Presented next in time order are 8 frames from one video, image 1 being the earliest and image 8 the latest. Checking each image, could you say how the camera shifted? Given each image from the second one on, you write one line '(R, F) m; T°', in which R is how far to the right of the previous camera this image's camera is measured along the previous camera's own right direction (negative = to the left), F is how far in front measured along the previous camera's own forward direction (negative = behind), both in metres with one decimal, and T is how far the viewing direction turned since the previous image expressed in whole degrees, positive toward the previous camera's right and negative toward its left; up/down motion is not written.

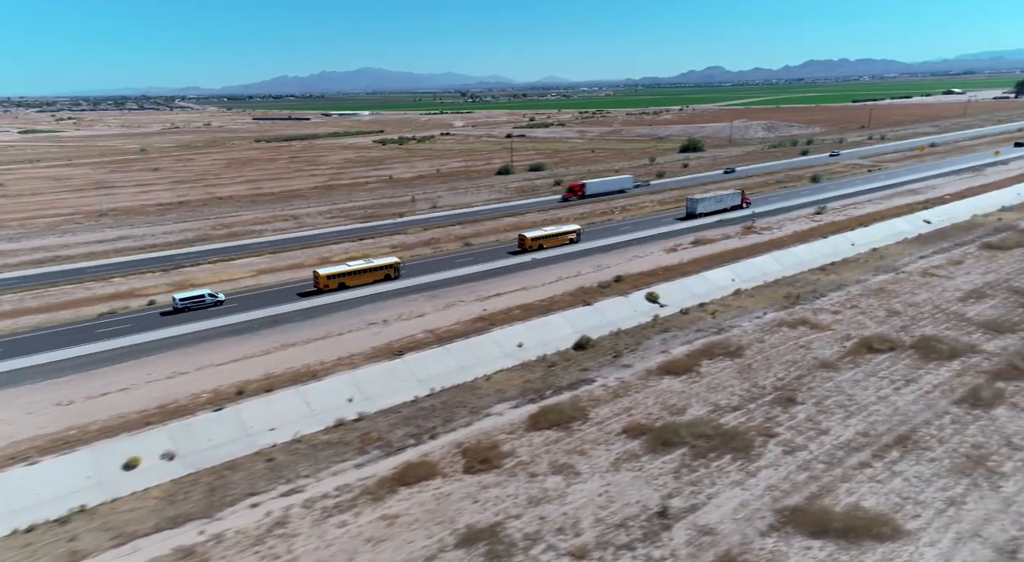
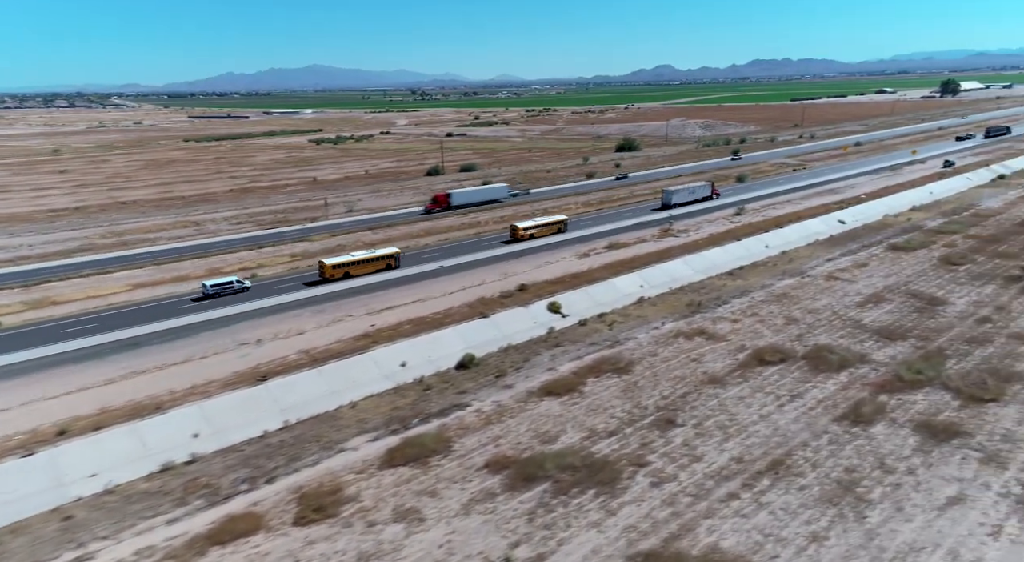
(+2.4, +1.3) m; +4°
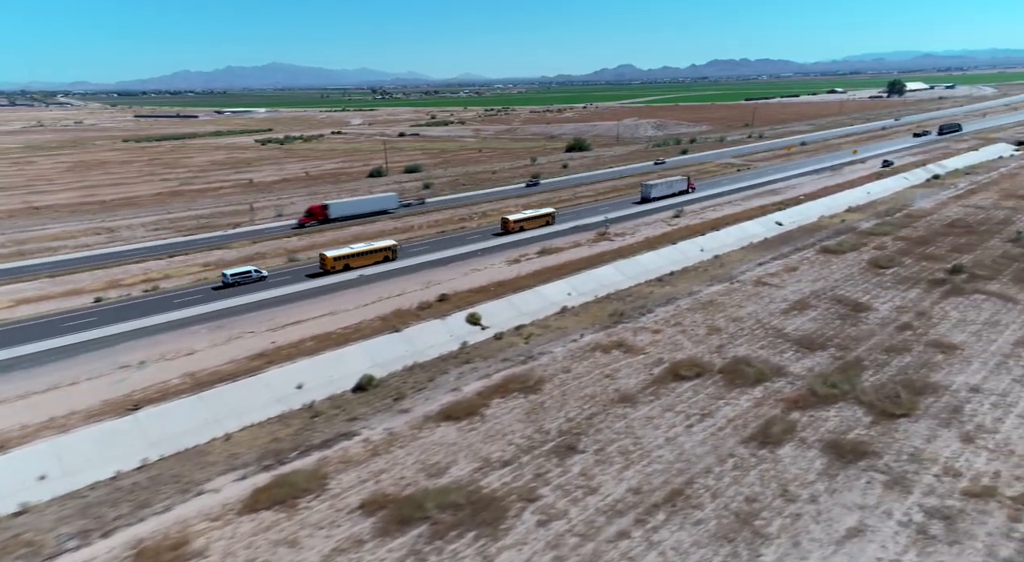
(+1.9, +1.2) m; +3°
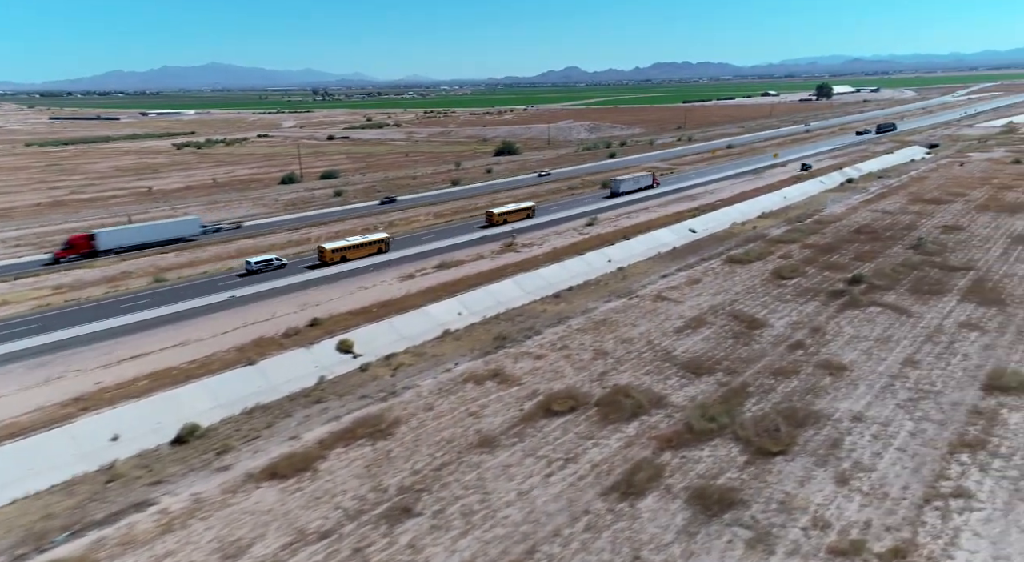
(+2.7, +2.0) m; +5°
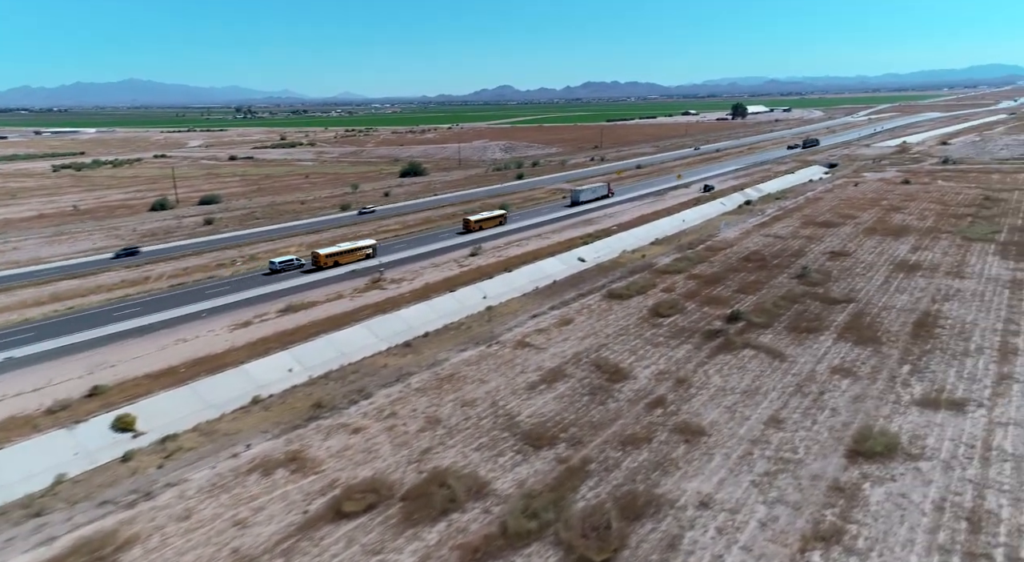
(+3.6, +3.0) m; +6°
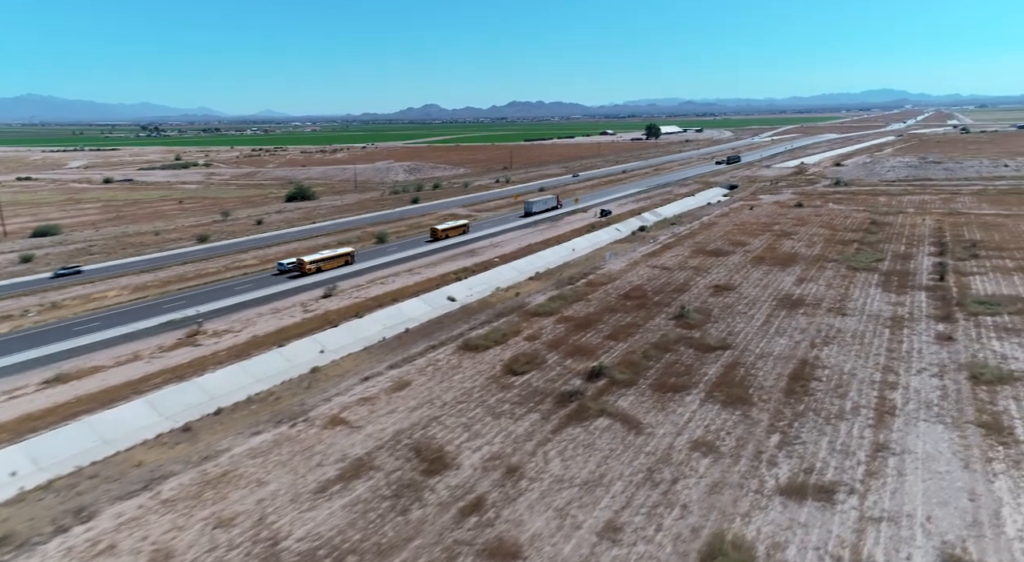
(+3.8, +4.0) m; +6°
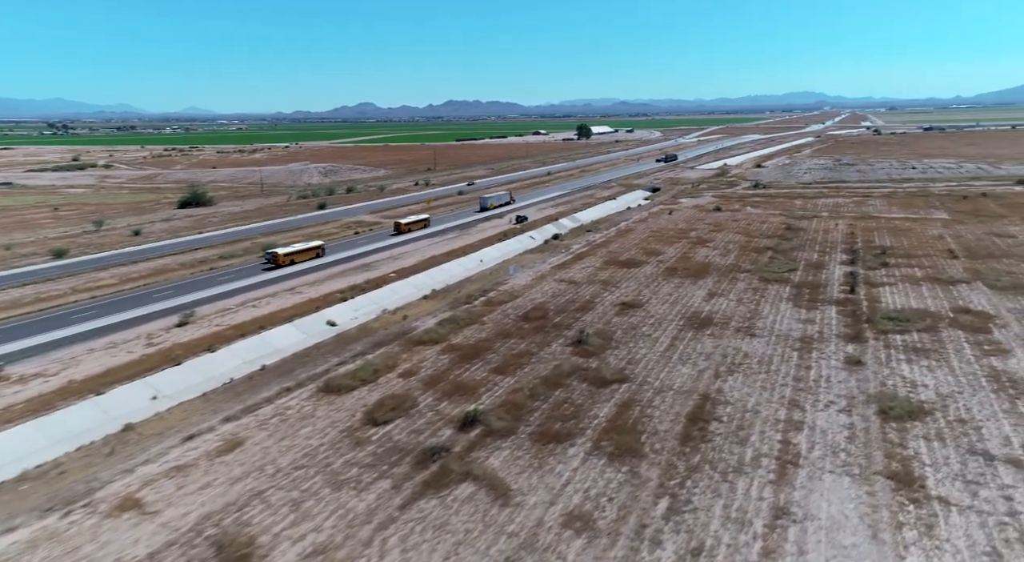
(+2.6, +3.4) m; +5°
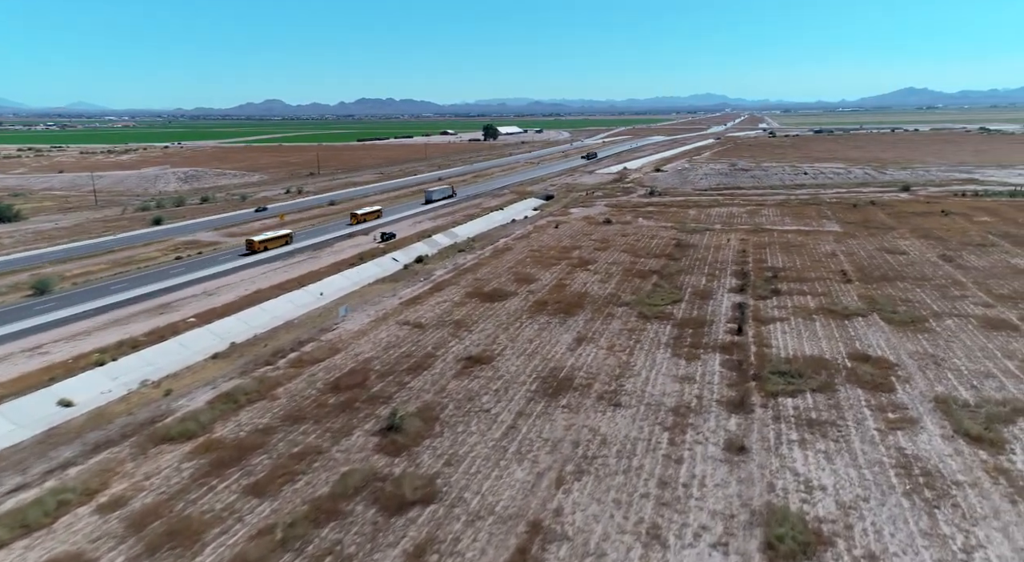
(+4.4, +6.9) m; +7°
